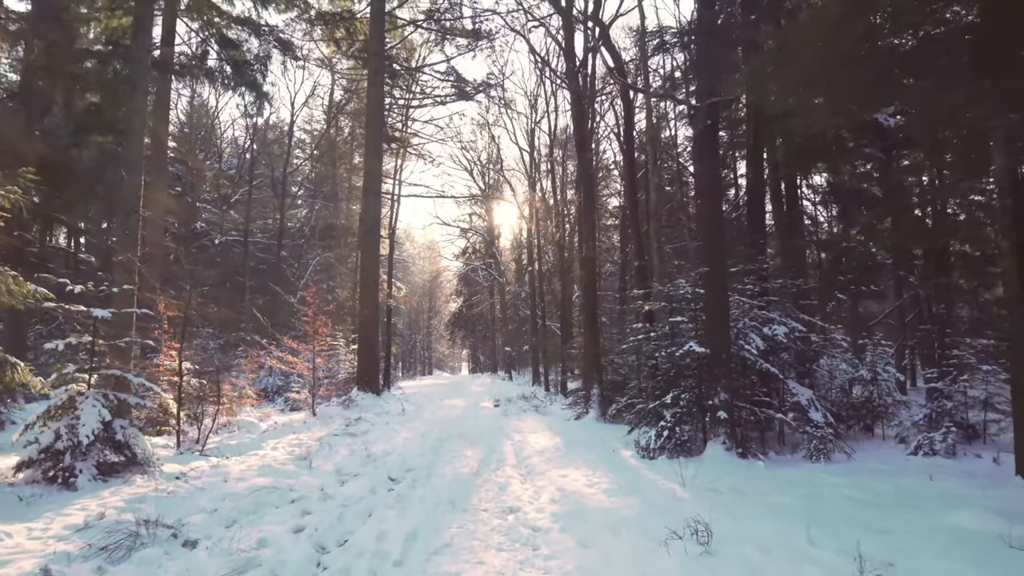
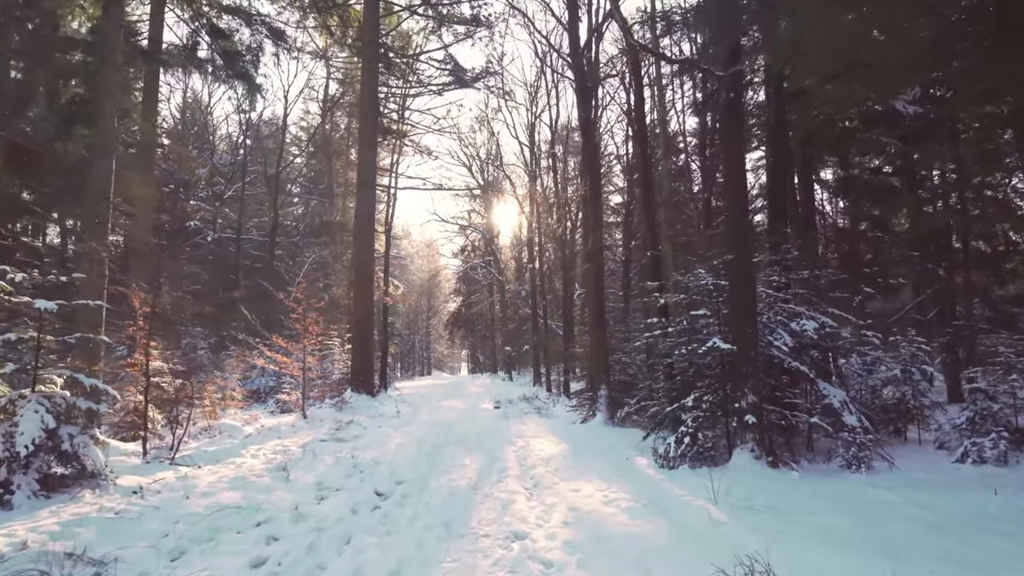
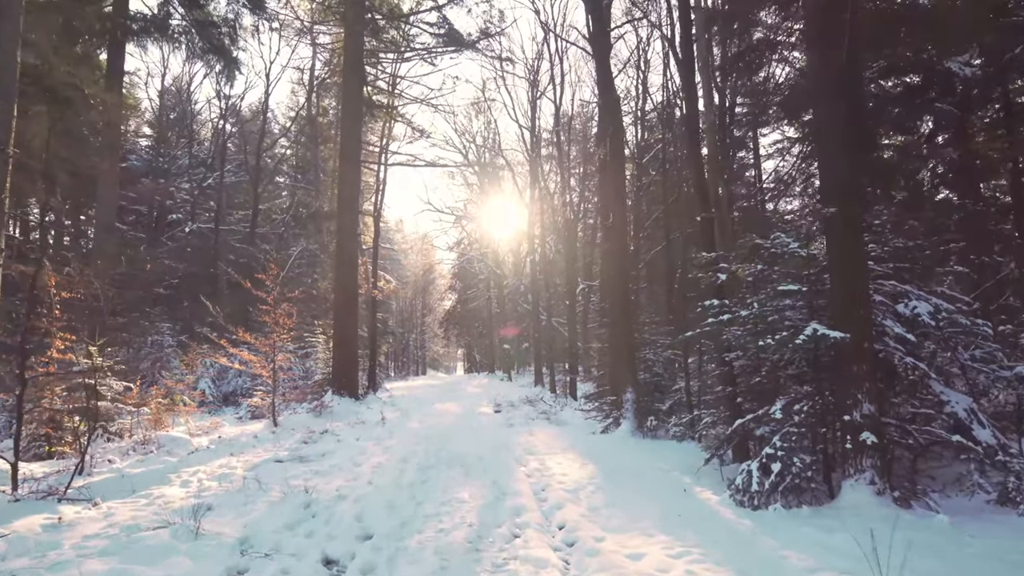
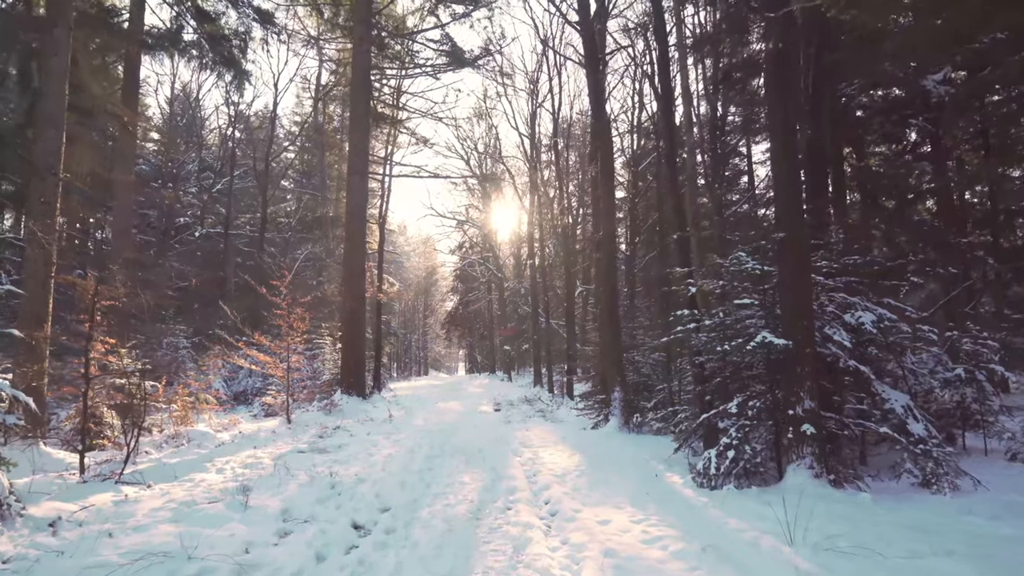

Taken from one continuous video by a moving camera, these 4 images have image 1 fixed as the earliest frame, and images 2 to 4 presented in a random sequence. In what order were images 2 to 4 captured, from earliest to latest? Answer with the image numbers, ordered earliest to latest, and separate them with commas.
2, 4, 3
